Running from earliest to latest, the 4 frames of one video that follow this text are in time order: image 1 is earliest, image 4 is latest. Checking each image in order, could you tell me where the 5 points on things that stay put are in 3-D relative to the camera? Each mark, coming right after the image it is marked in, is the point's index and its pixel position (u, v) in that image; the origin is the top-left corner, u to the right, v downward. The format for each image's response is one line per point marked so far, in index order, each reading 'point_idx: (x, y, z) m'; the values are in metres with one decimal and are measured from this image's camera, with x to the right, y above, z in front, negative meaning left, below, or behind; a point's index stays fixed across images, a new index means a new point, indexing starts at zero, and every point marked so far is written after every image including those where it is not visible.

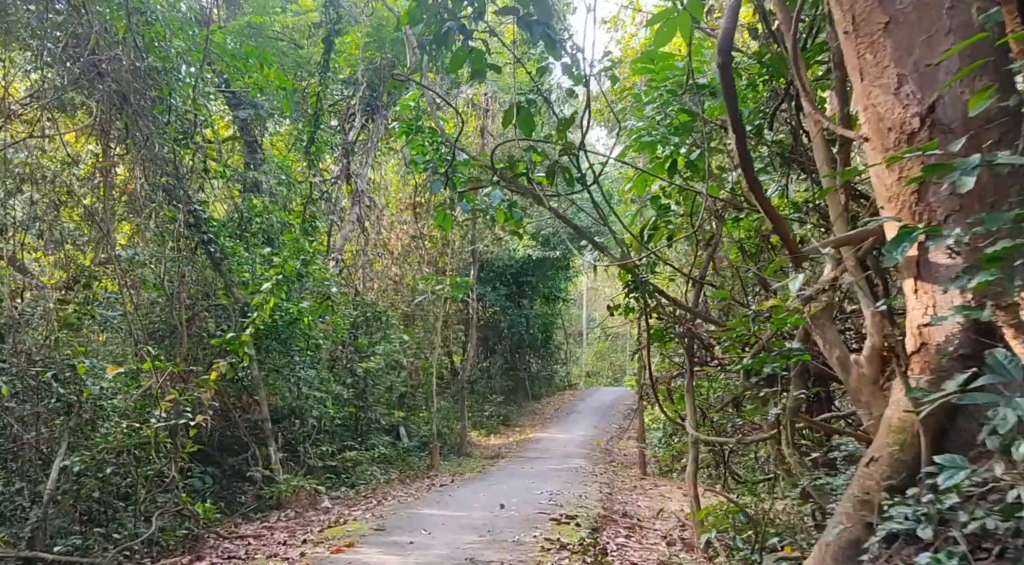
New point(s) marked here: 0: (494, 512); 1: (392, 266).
0: (-0.2, -2.3, +7.9) m
1: (-2.7, +0.4, +17.7) m
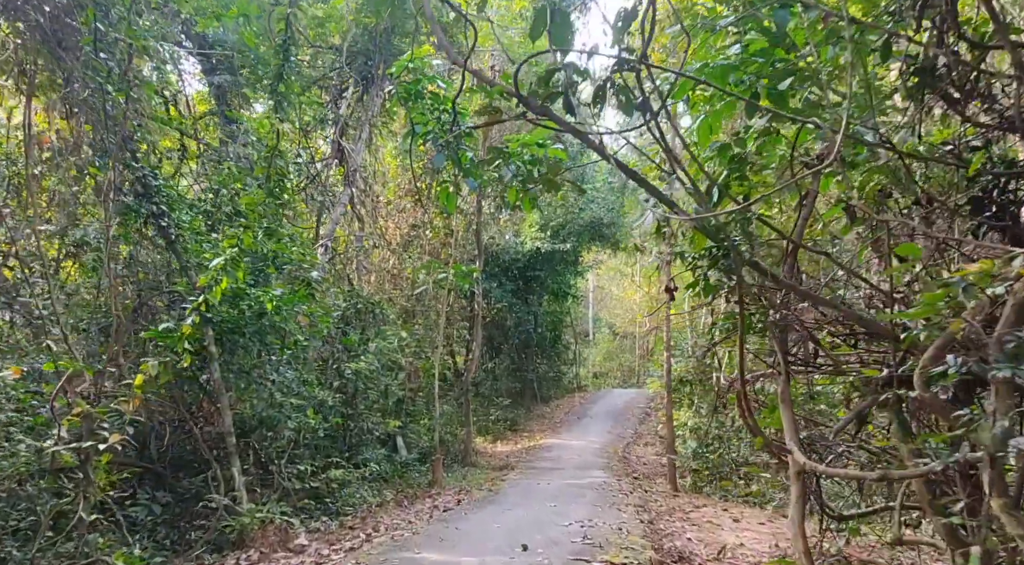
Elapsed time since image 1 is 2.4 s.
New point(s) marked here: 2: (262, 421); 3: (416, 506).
0: (0.0, -2.1, +6.2) m
1: (-2.5, +0.5, +16.1) m
2: (-2.4, -1.3, +7.6) m
3: (-1.1, -2.5, +8.9) m
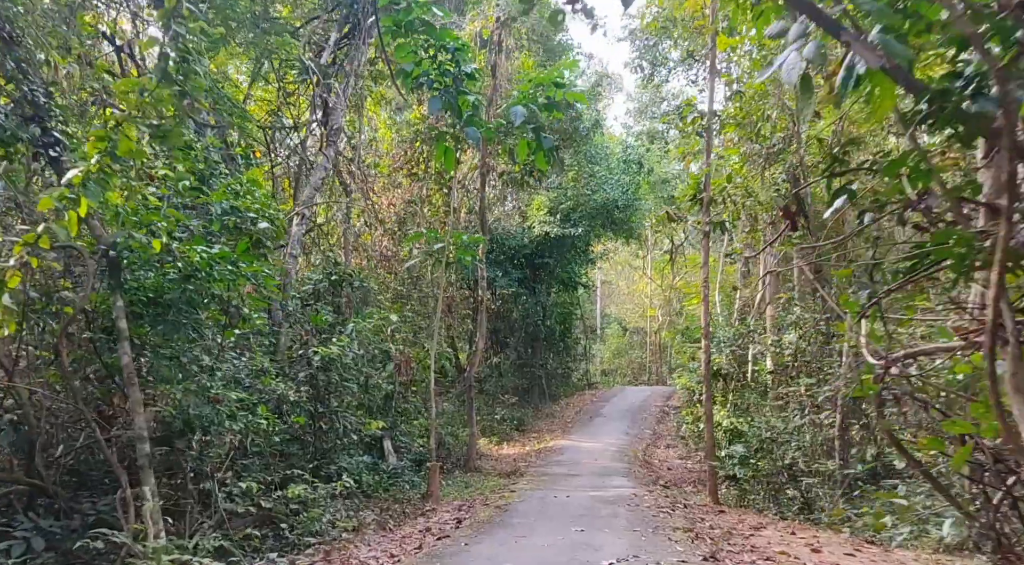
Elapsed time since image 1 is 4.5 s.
0: (+0.1, -1.8, +4.4) m
1: (-2.3, +0.9, +14.2) m
2: (-2.3, -1.0, +5.8) m
3: (-0.9, -2.2, +7.1) m
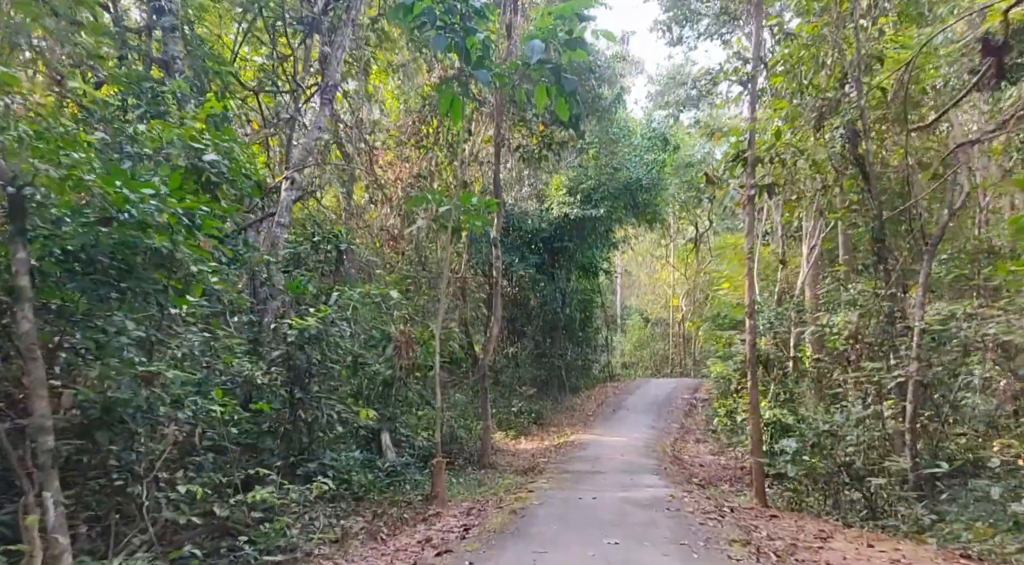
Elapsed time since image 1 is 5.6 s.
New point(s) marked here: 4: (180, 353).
0: (+0.2, -1.5, +3.1) m
1: (-2.1, +1.2, +13.0) m
2: (-2.2, -0.7, +4.6) m
3: (-0.8, -1.9, +5.9) m
4: (-2.1, -0.5, +5.1) m
